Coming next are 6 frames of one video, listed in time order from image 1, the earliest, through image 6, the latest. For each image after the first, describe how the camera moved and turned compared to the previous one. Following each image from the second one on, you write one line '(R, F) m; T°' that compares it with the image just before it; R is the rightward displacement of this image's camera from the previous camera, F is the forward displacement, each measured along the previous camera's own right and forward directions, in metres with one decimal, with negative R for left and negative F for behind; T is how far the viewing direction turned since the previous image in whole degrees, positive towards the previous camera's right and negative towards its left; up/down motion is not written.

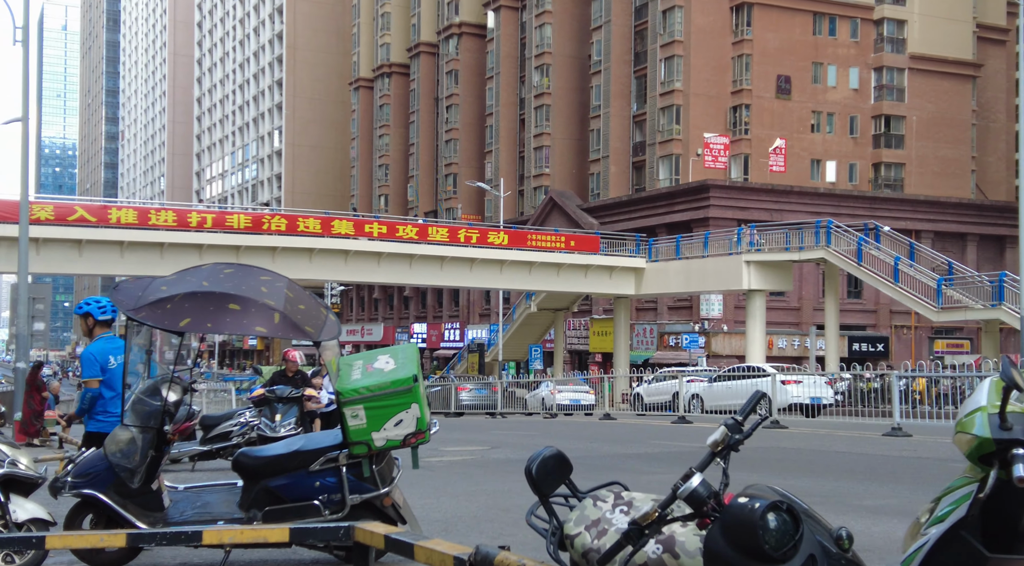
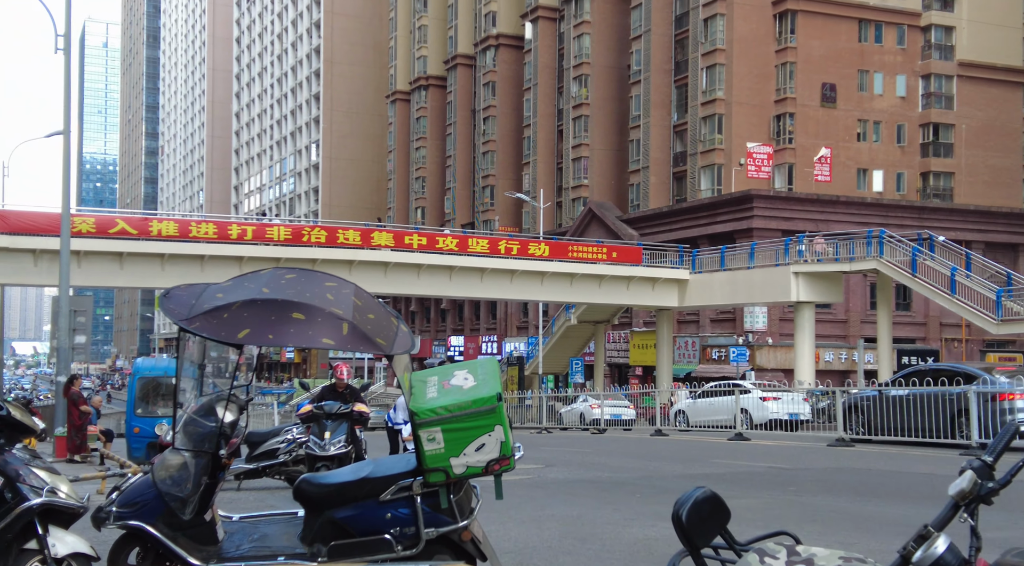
(-0.2, +0.5) m; -2°
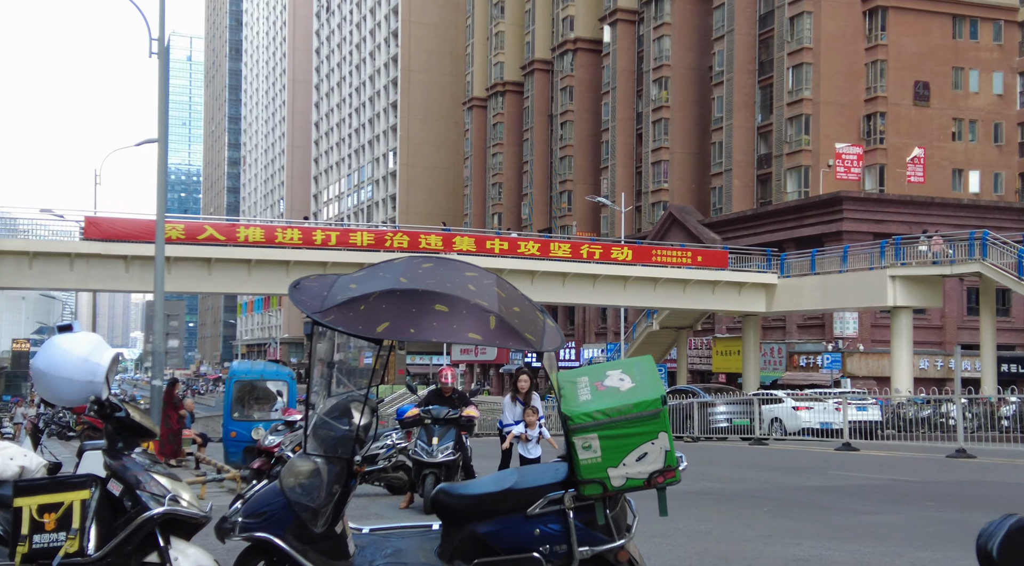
(-0.3, +0.4) m; -4°
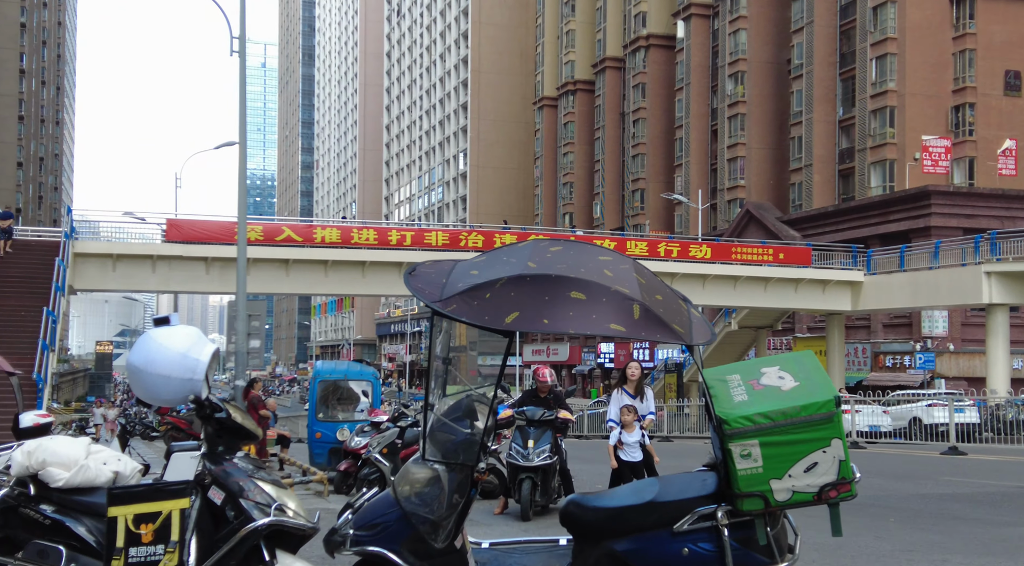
(-0.2, +0.4) m; -4°
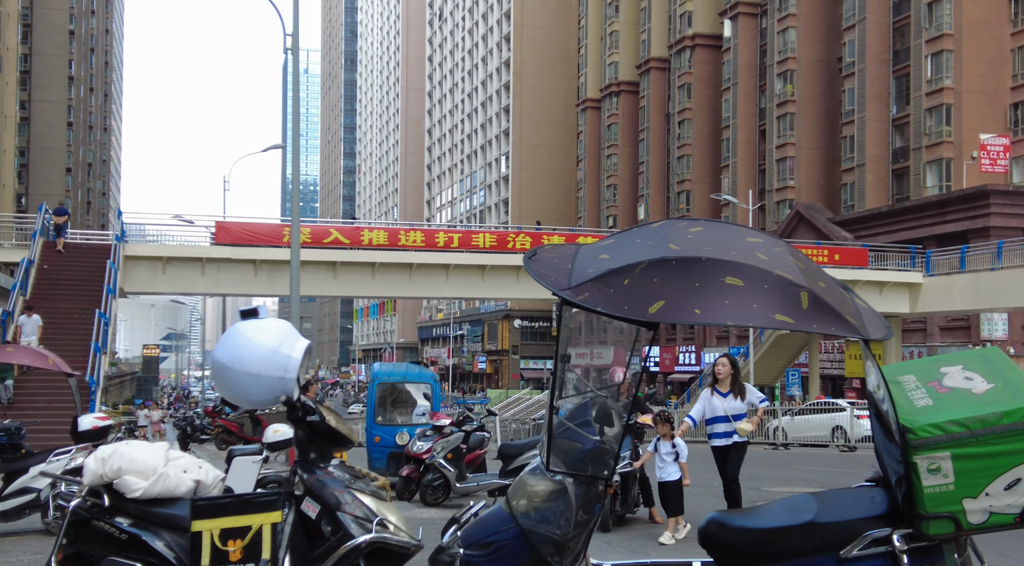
(-0.3, +0.4) m; -2°
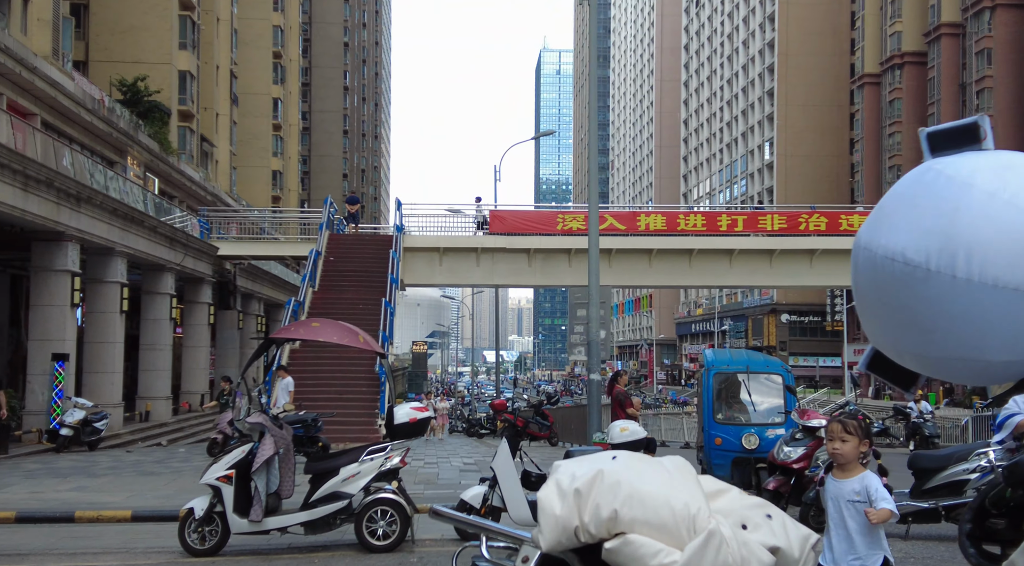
(-1.0, +1.8) m; -14°
